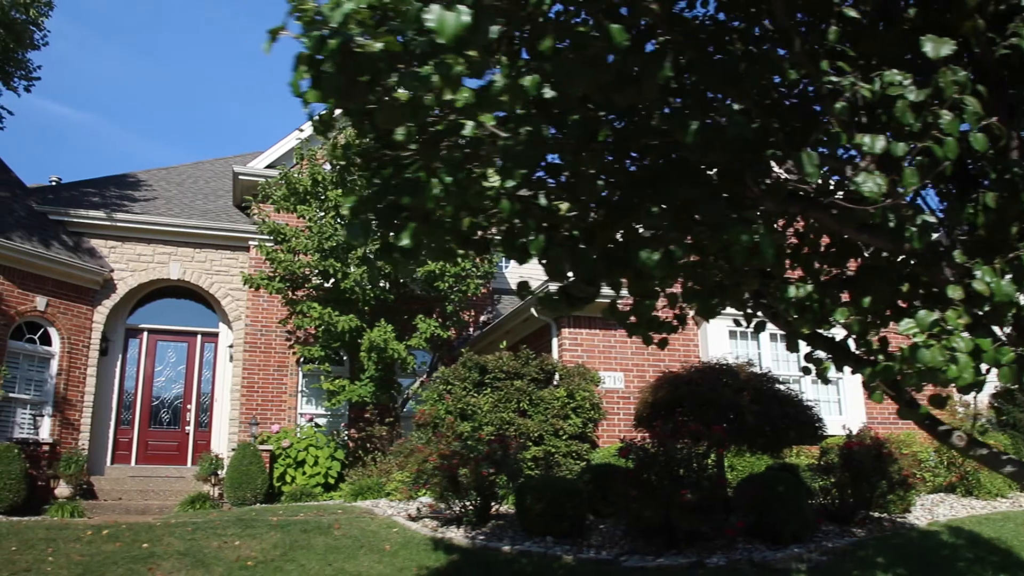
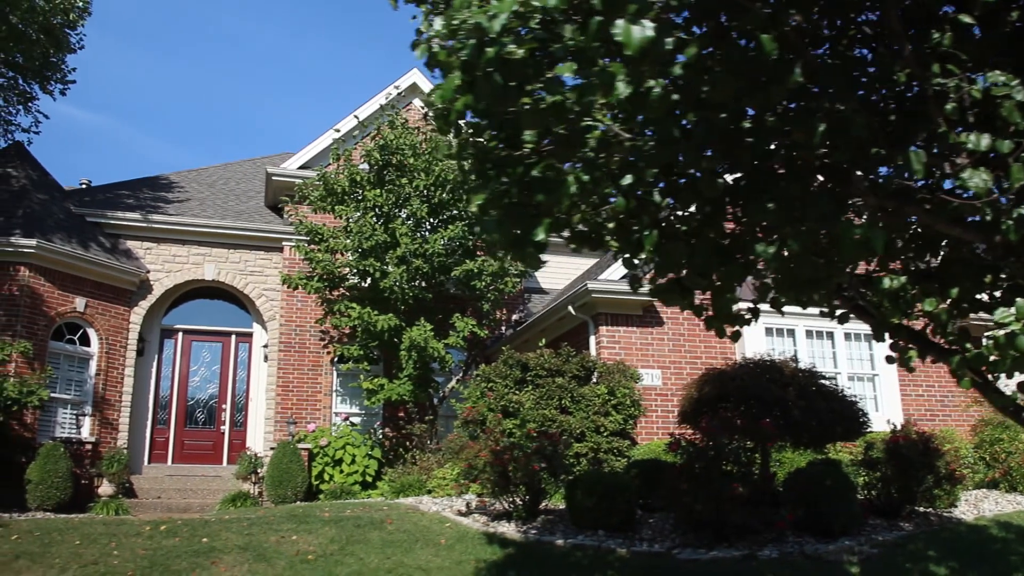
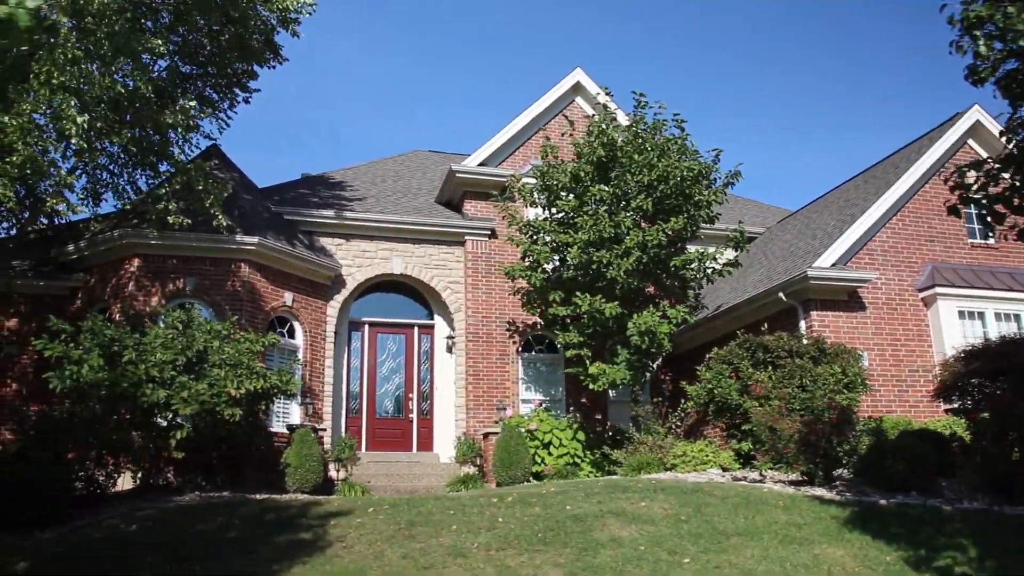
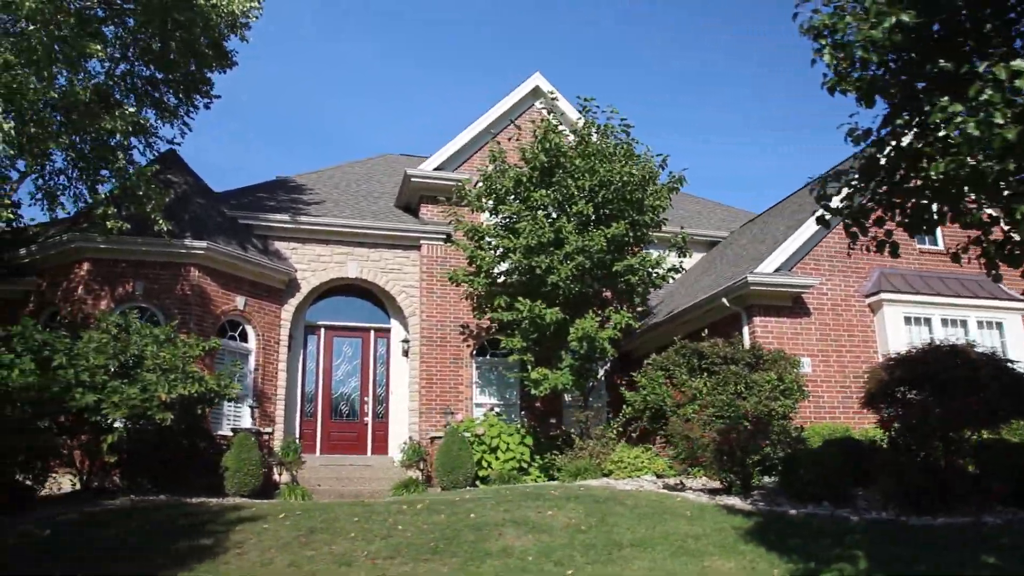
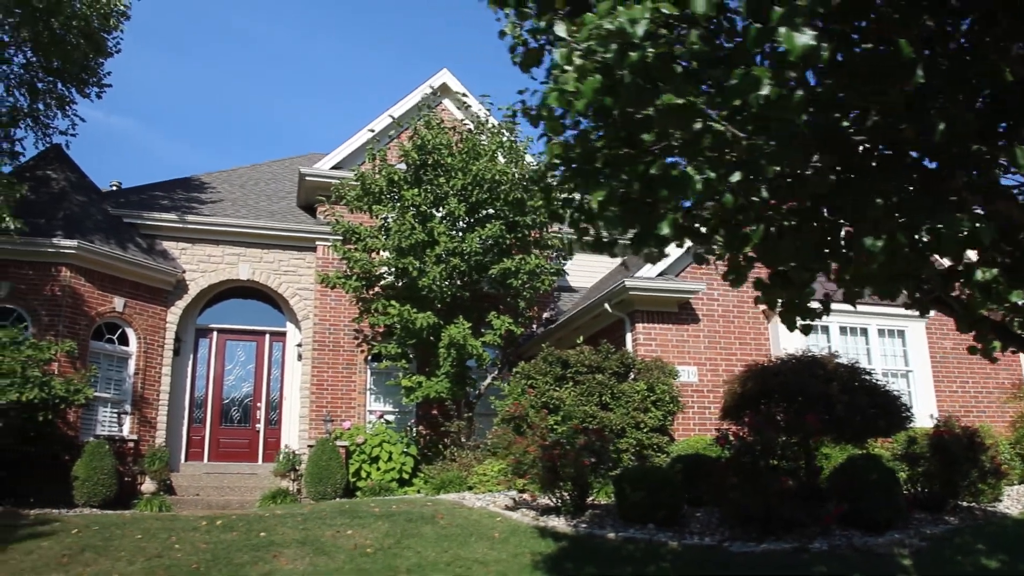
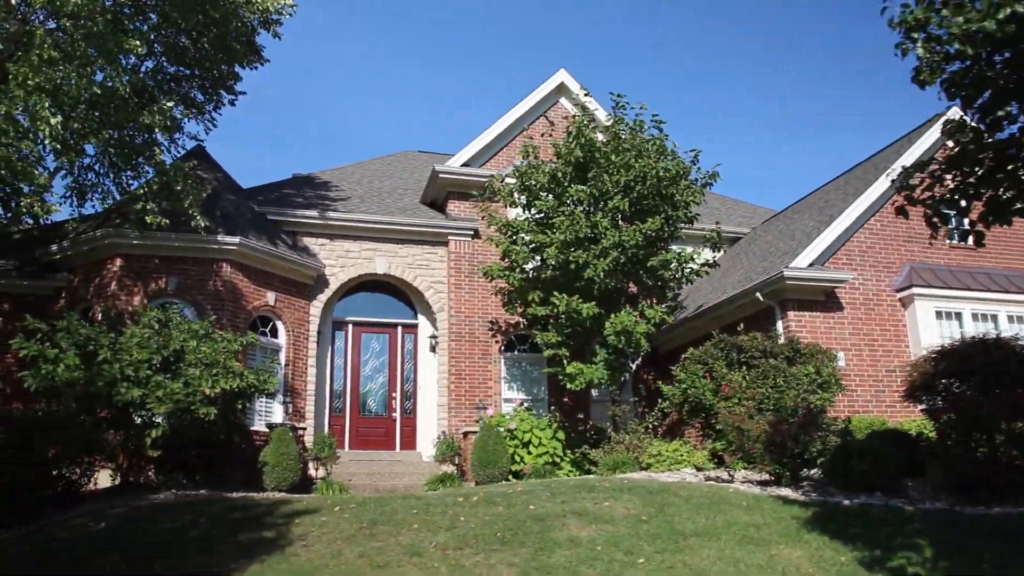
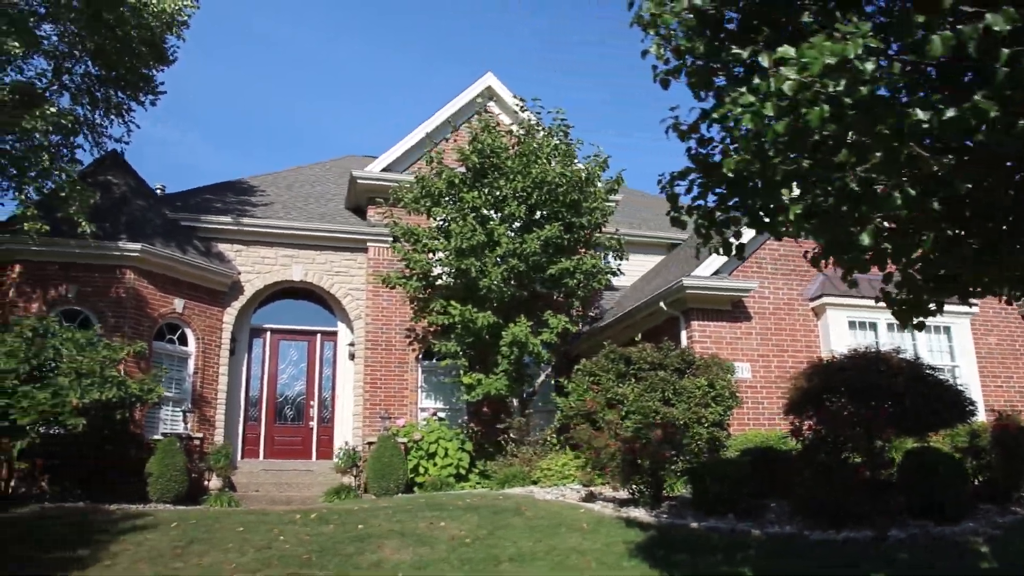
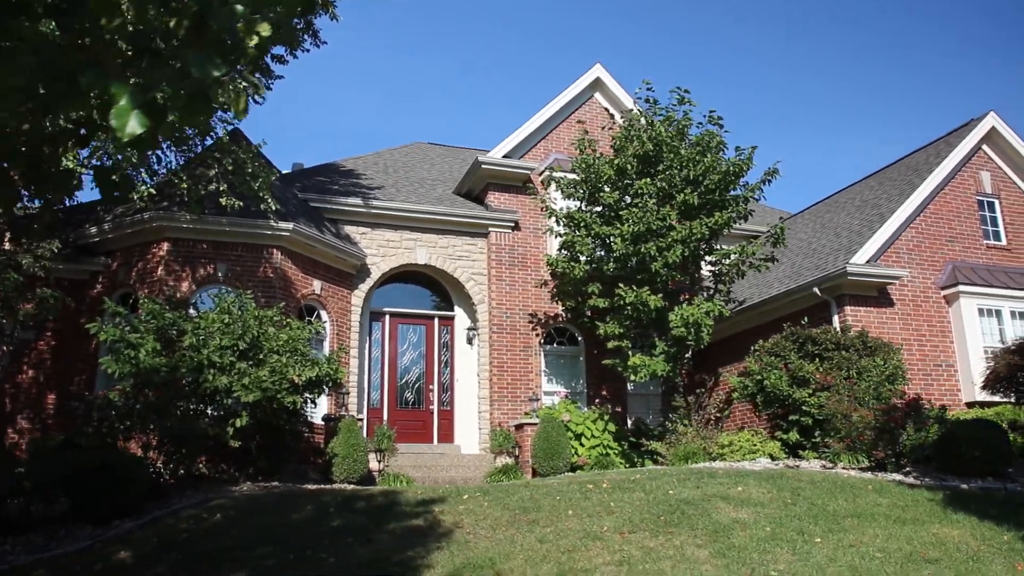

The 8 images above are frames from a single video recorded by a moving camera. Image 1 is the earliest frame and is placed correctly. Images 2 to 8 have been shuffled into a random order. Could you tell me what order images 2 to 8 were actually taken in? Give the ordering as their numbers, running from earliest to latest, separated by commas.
2, 5, 7, 4, 6, 3, 8
